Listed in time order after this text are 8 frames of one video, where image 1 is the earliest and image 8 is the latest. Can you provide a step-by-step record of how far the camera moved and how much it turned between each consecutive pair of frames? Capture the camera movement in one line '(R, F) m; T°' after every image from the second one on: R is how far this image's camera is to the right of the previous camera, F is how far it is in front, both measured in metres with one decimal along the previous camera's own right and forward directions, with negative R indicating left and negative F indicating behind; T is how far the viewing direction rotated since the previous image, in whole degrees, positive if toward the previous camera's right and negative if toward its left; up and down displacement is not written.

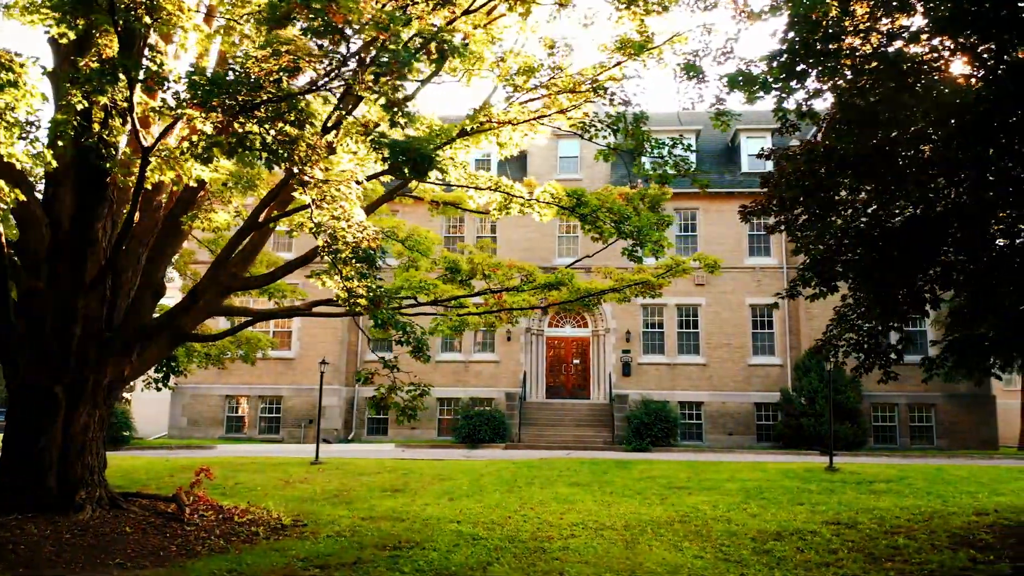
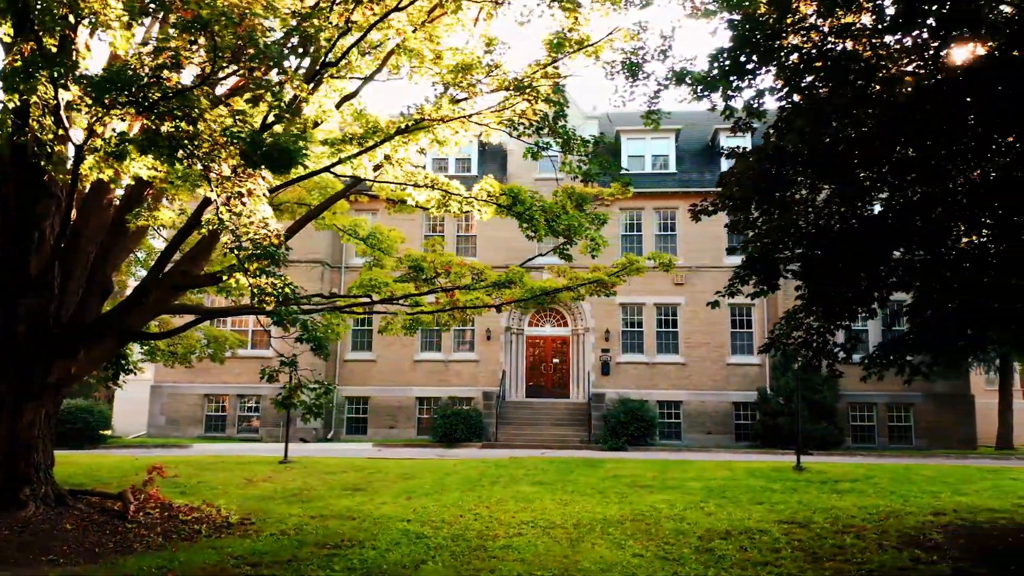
(+0.6, 0.0) m; 0°
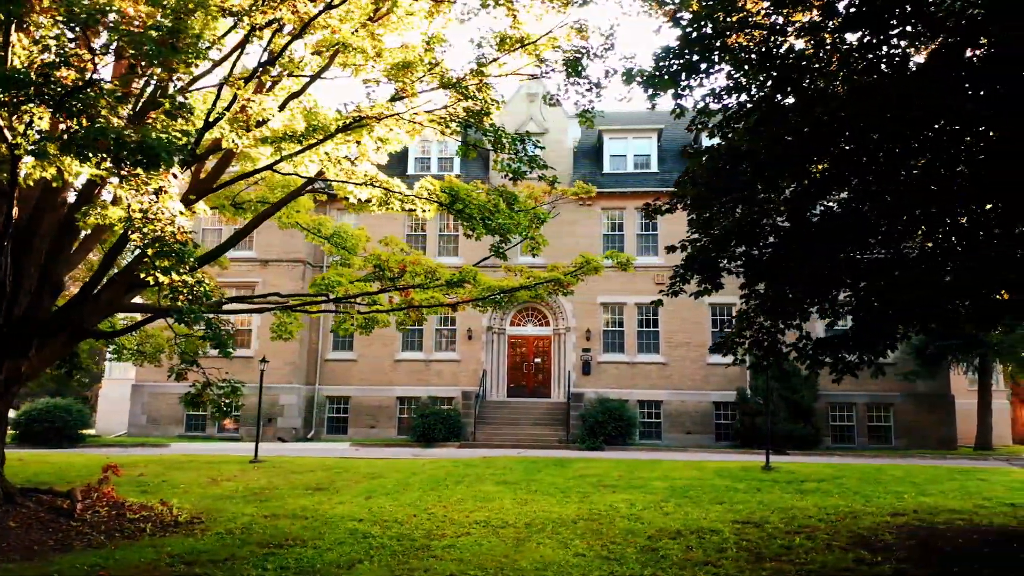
(+0.6, 0.0) m; 0°
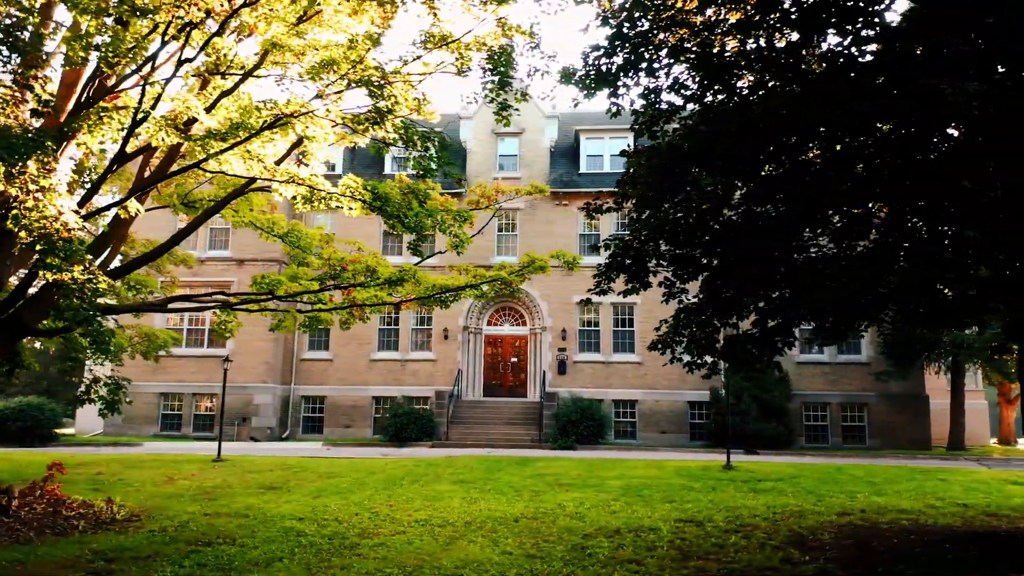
(+0.7, 0.0) m; -1°
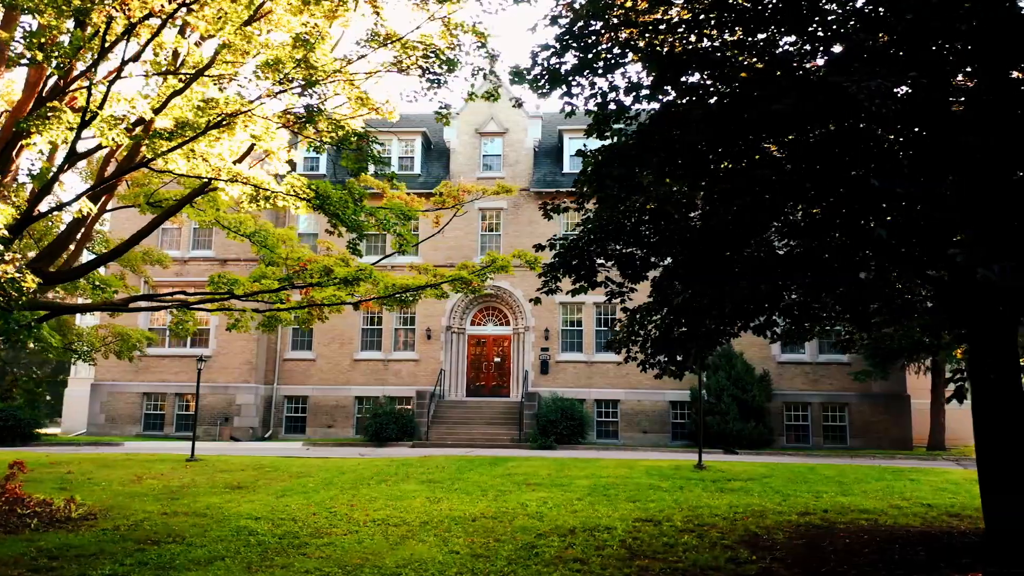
(+0.5, 0.0) m; 0°
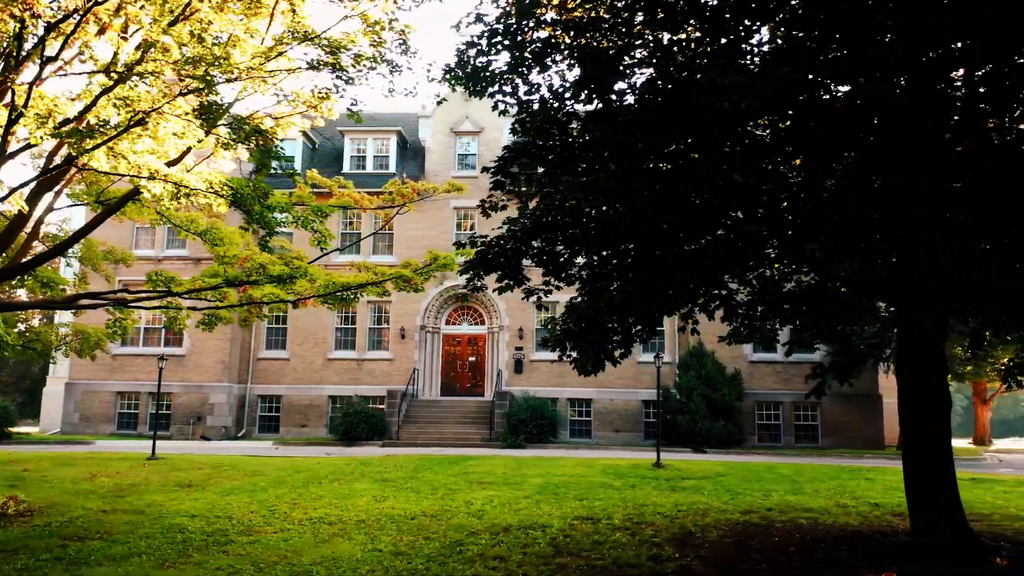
(+0.7, 0.0) m; -1°
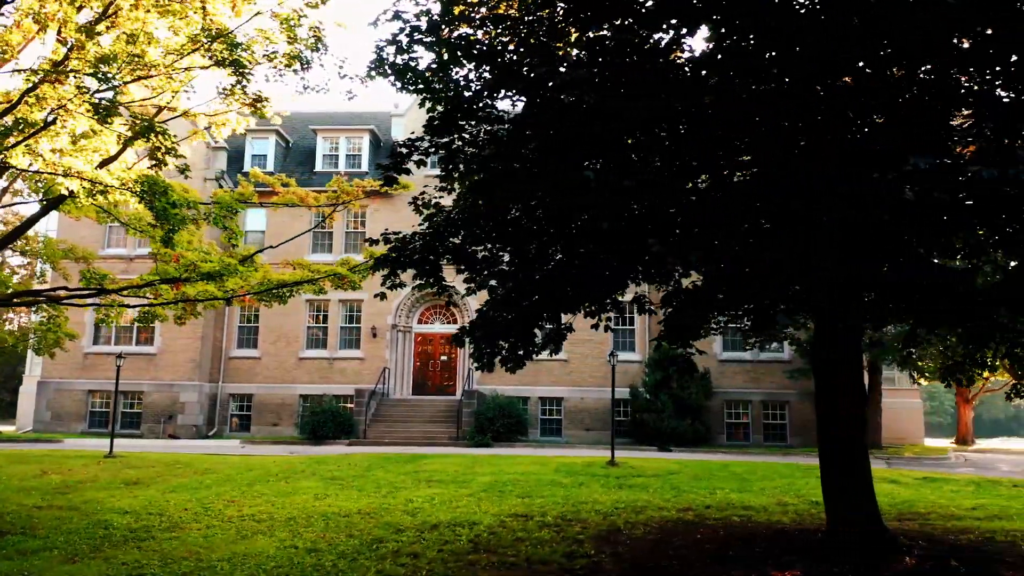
(+0.8, 0.0) m; -1°
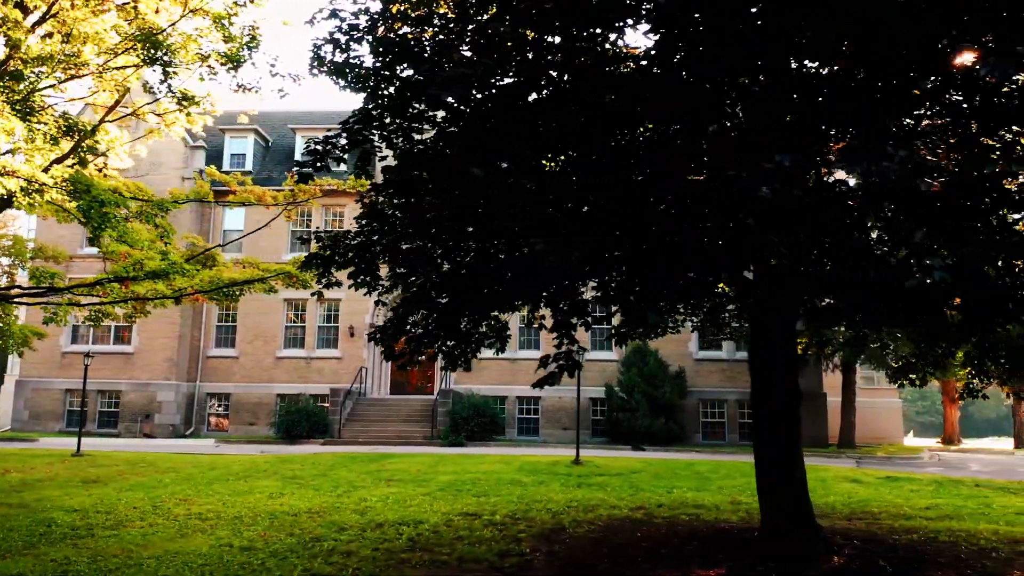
(+0.6, 0.0) m; 0°
